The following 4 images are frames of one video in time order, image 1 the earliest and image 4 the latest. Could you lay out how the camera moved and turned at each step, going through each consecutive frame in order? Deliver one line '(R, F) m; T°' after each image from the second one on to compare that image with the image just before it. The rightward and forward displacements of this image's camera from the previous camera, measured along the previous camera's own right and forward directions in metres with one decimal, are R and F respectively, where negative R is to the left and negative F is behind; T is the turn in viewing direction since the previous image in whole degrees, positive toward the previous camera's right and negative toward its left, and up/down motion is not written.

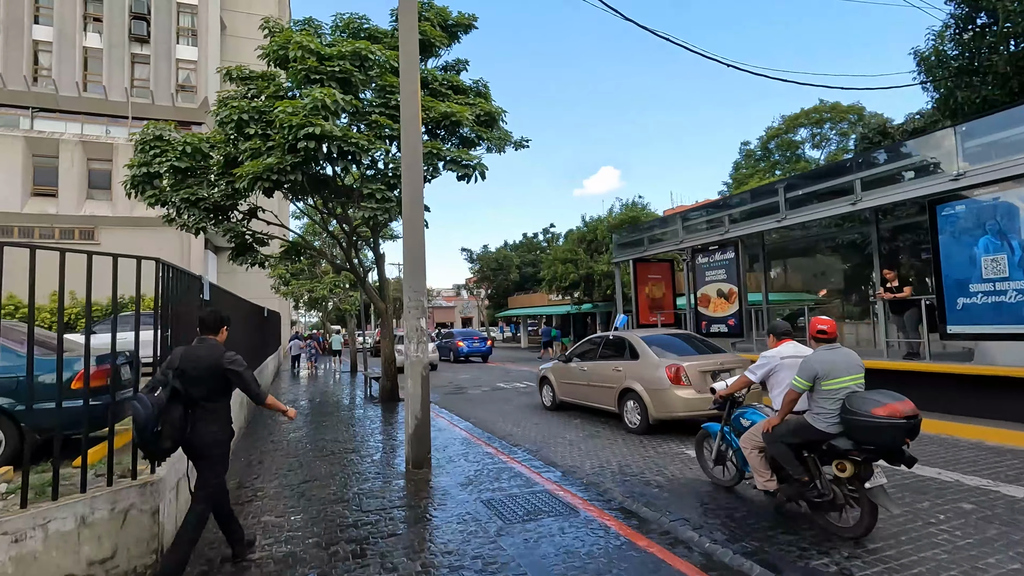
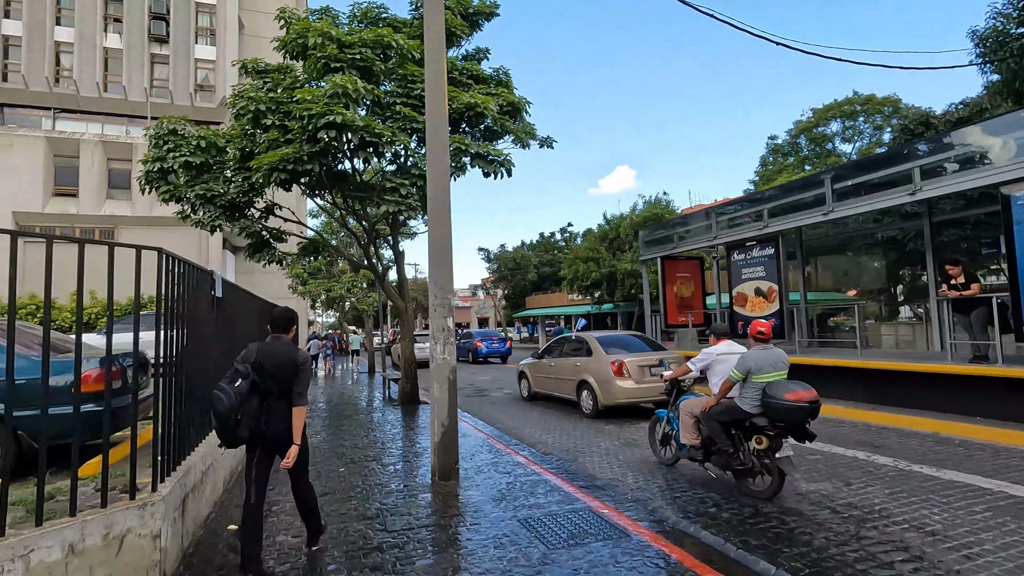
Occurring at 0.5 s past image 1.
(-0.2, +0.5) m; -2°
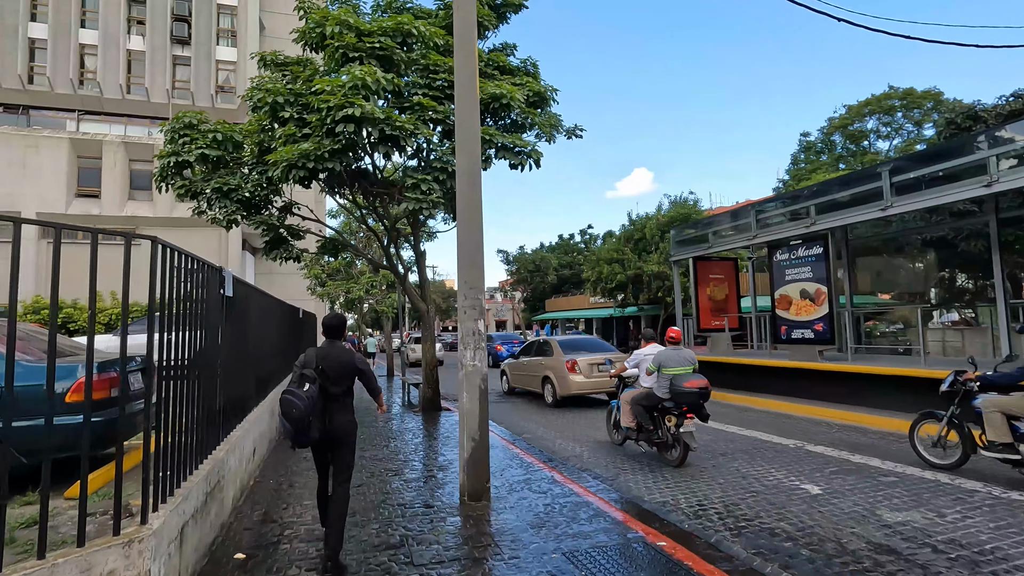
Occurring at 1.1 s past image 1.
(-0.2, +0.6) m; -2°
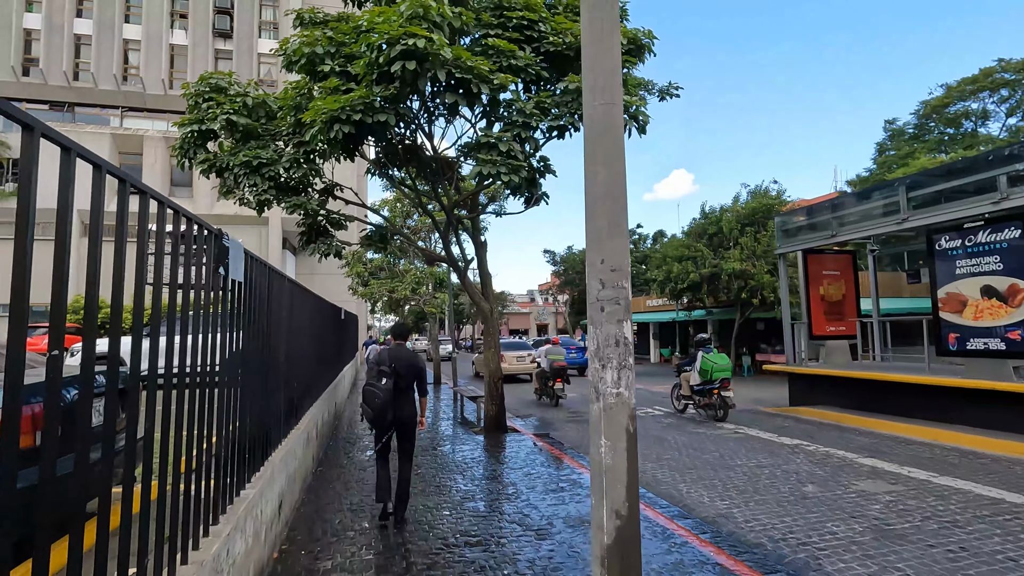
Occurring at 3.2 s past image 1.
(-0.9, +2.1) m; -4°
